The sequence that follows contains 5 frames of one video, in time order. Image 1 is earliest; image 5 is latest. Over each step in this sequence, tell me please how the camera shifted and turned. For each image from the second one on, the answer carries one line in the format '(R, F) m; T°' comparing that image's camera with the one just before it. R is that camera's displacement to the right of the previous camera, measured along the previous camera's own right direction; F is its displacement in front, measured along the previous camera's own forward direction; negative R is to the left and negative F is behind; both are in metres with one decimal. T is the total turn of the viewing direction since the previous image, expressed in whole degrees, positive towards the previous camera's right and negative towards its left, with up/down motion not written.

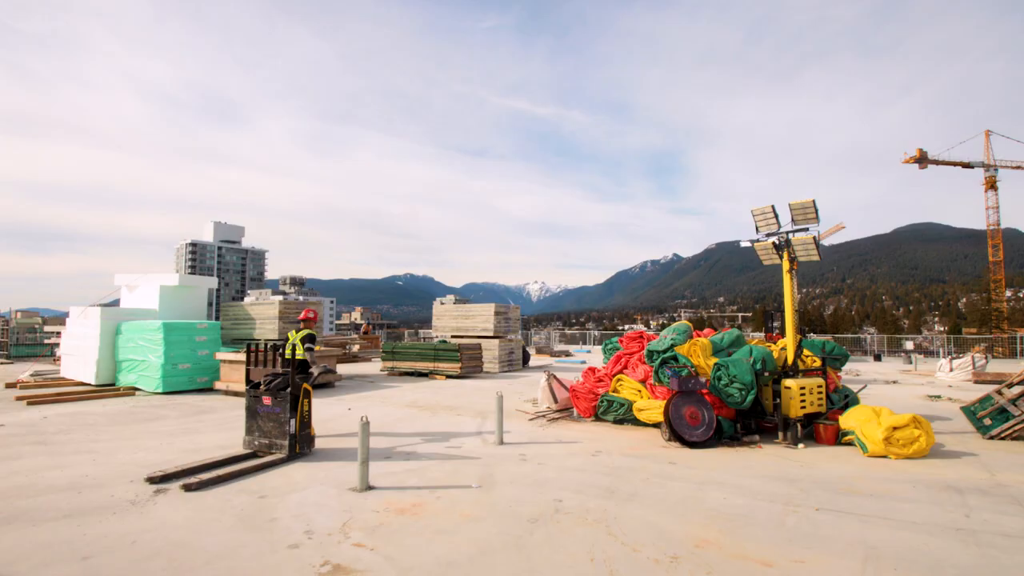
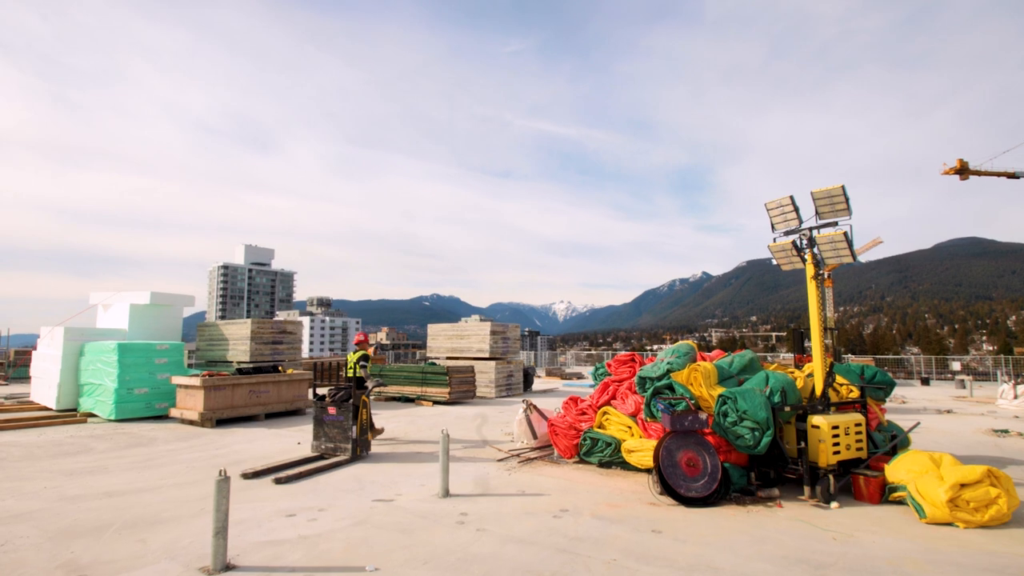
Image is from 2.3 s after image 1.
(+1.0, +1.8) m; -3°
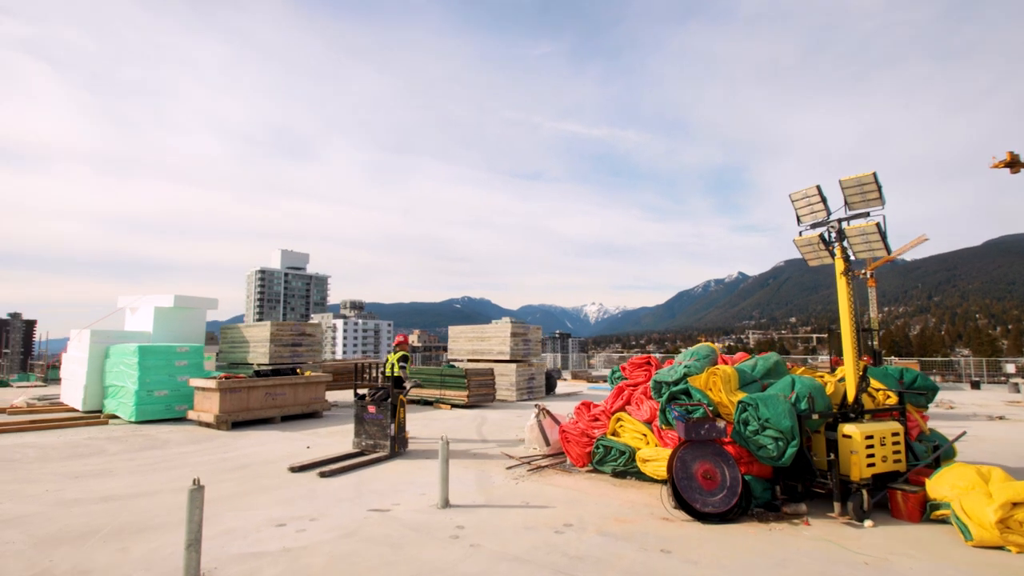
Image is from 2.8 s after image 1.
(+0.4, +0.4) m; -3°
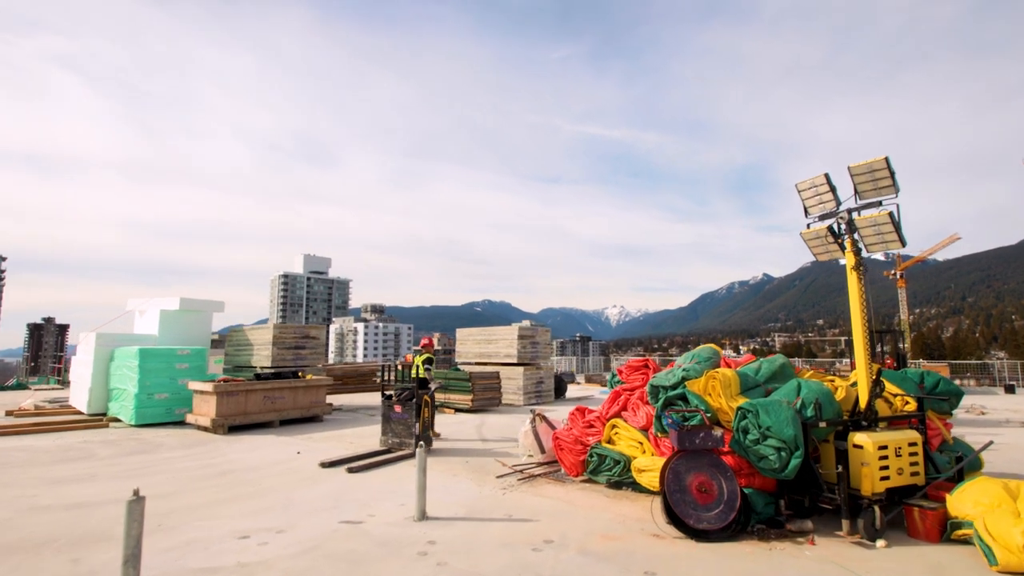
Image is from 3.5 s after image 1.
(+0.5, +0.4) m; -2°
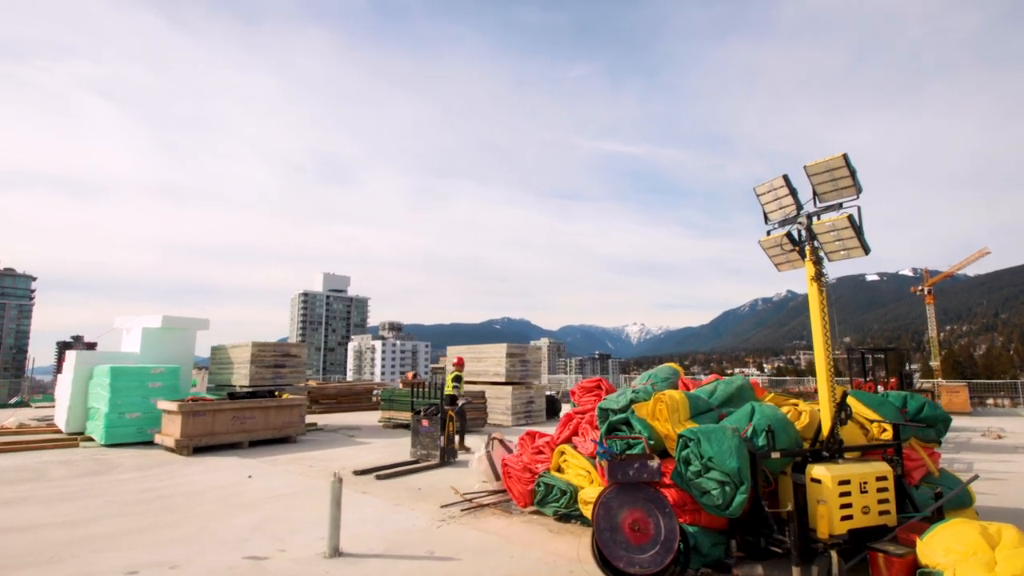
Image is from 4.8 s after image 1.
(+1.0, +0.6) m; -2°
